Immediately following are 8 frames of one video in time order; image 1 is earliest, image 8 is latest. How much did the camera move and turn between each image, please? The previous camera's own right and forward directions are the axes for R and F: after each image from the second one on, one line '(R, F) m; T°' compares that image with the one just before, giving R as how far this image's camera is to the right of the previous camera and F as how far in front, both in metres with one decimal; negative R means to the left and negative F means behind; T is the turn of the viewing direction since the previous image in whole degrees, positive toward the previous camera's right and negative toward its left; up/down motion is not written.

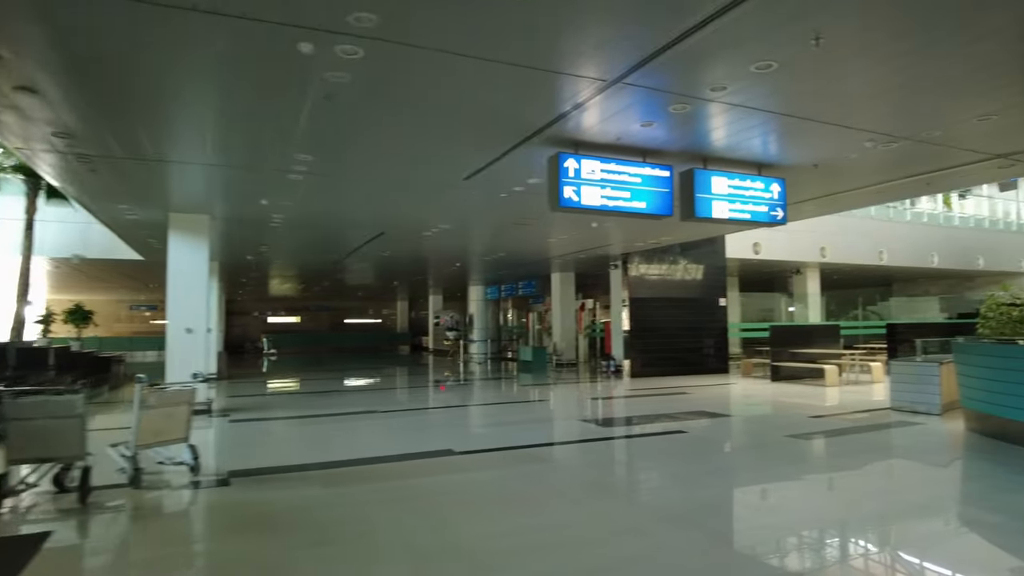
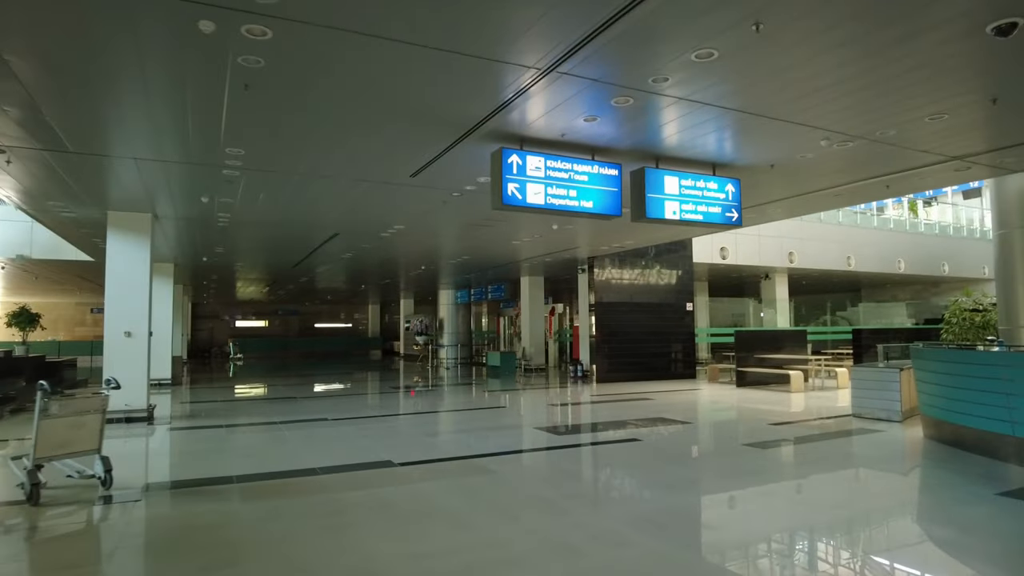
(+0.3, +0.3) m; +2°
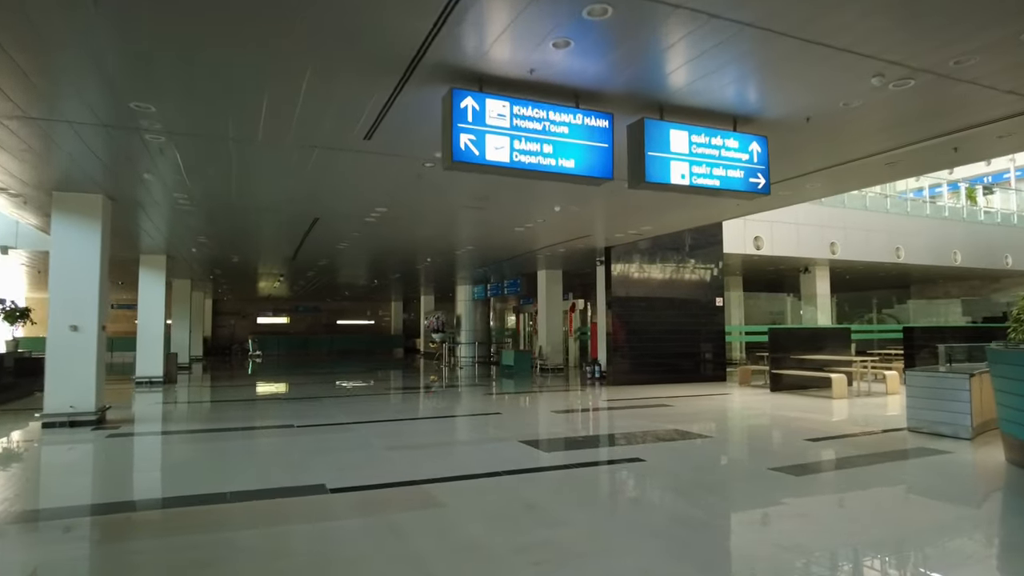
(+0.5, +1.2) m; -3°
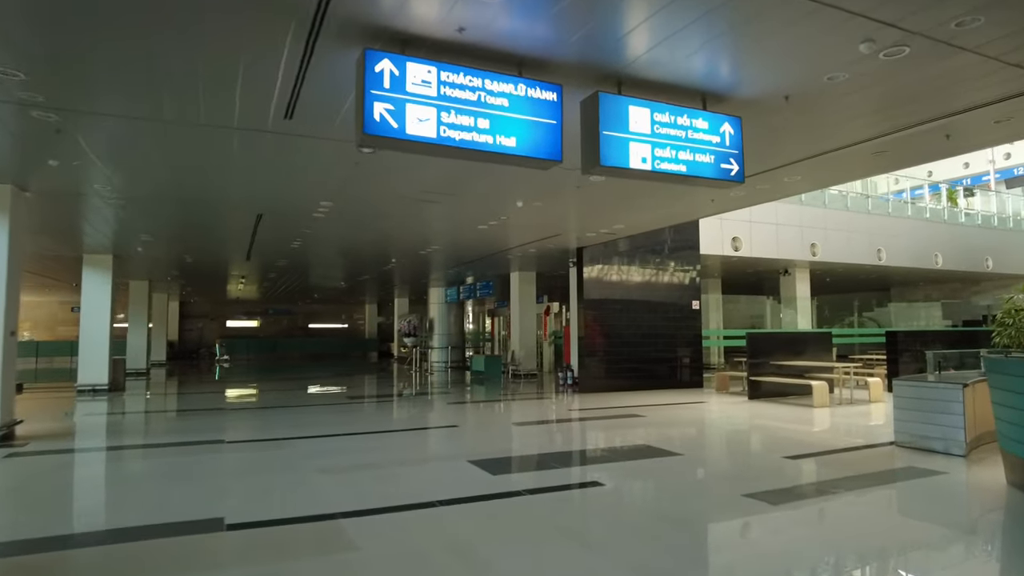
(+0.3, +0.6) m; +1°
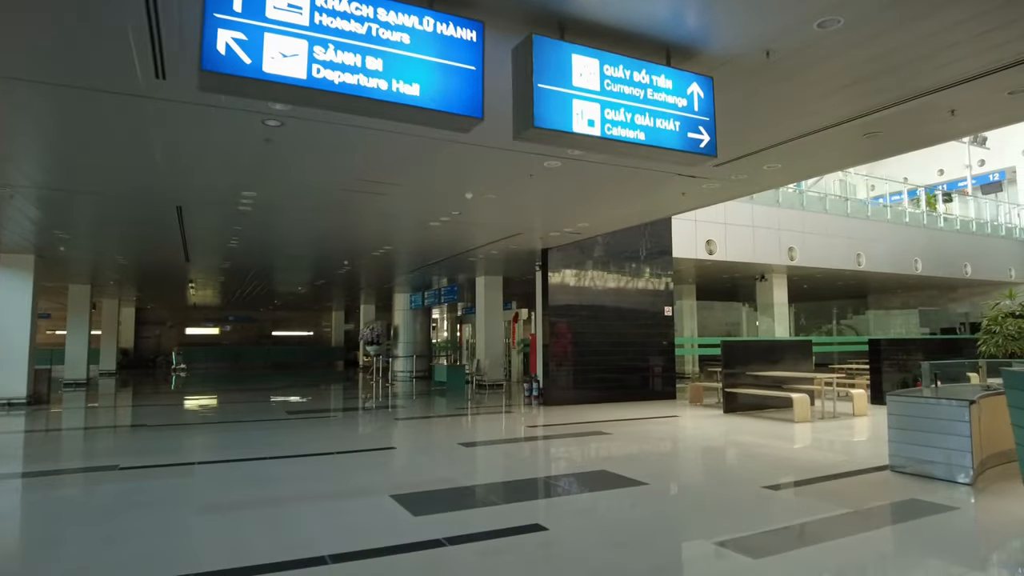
(+0.3, +0.9) m; +2°
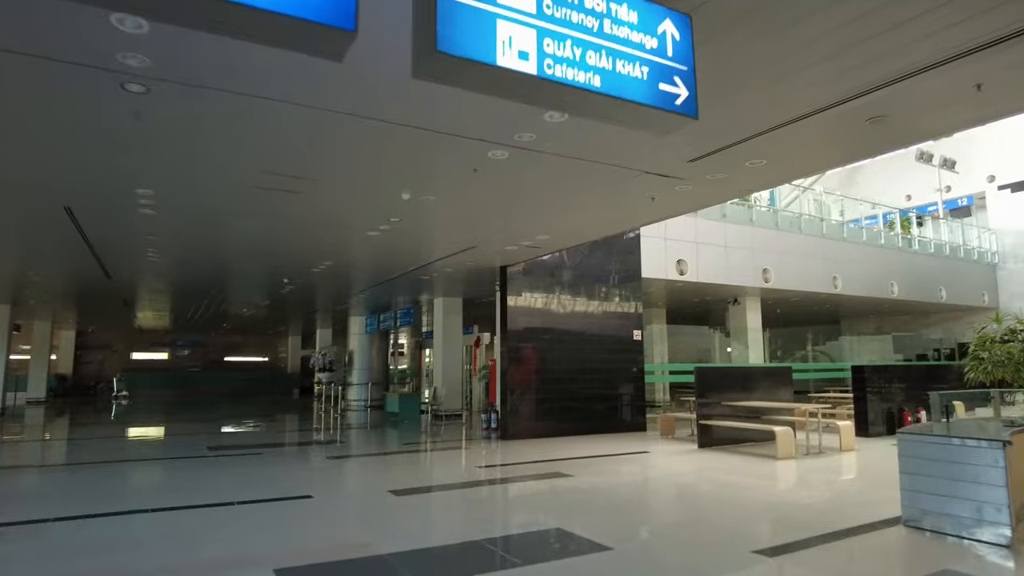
(+0.3, +1.0) m; +3°
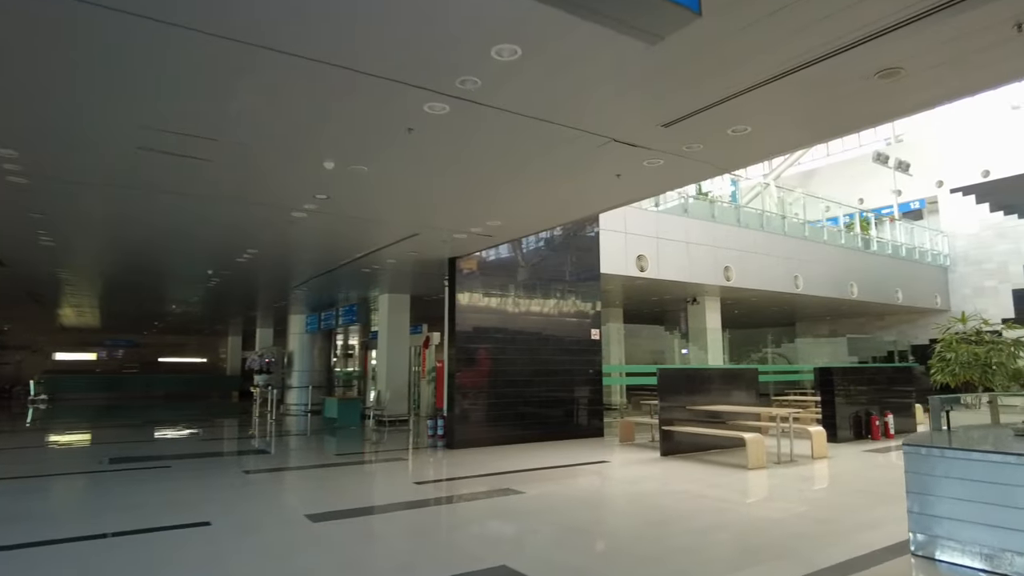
(+0.1, +0.8) m; +4°
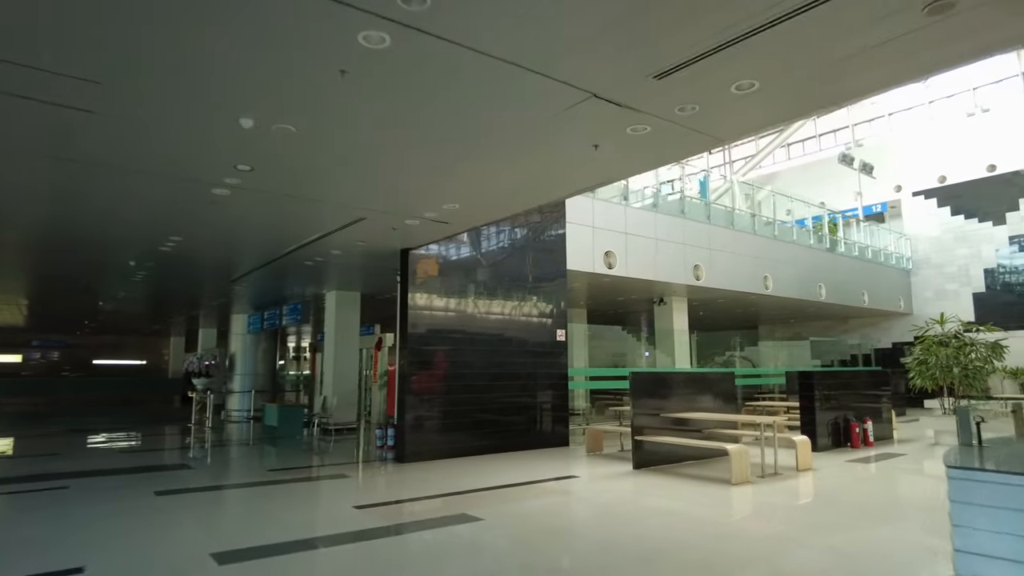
(0.0, +0.8) m; +4°
